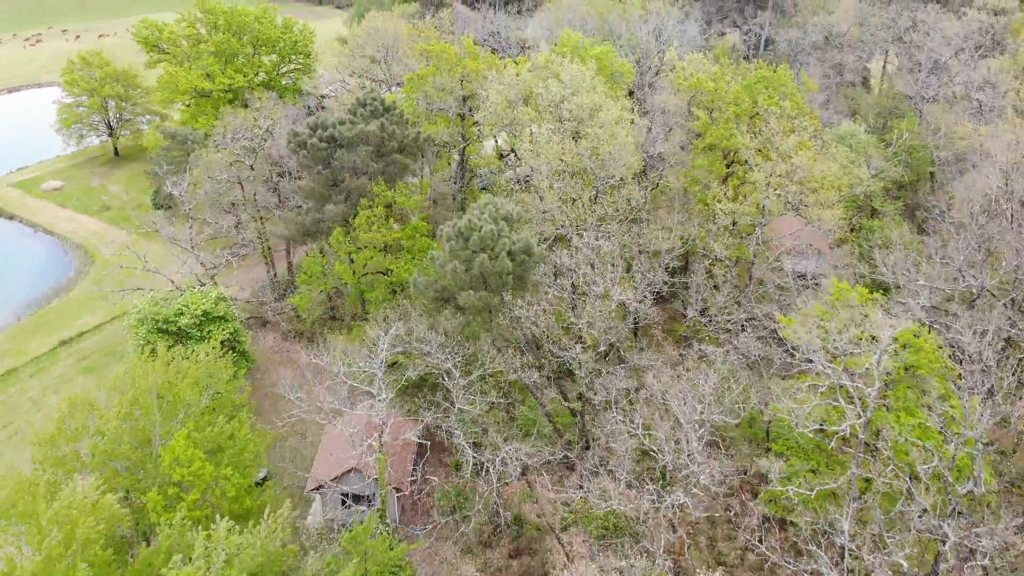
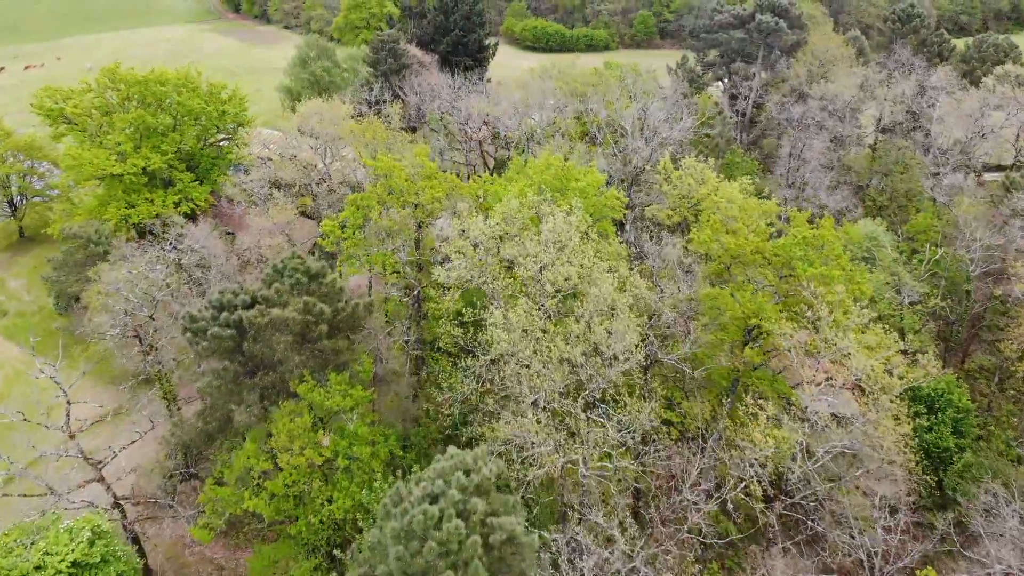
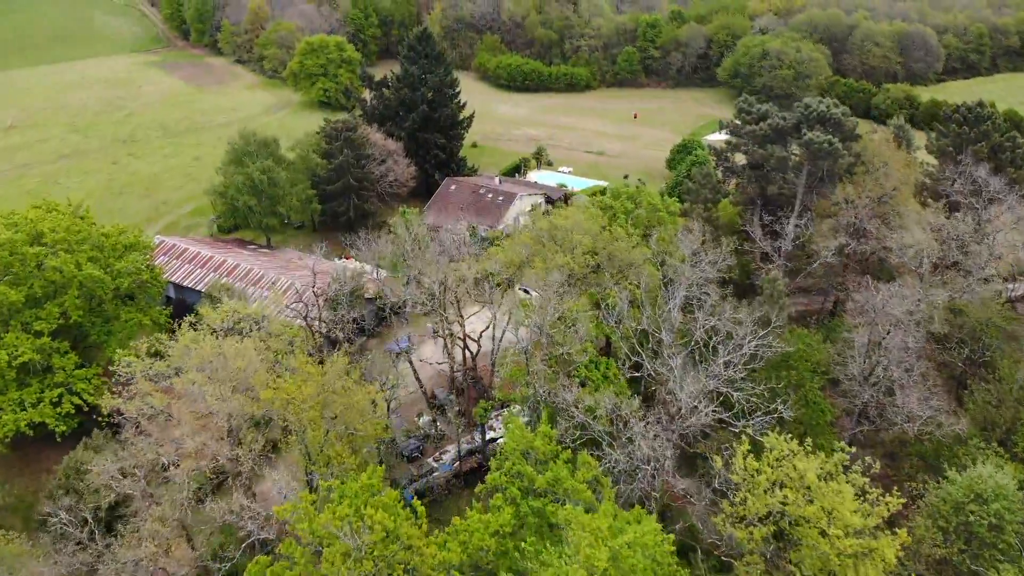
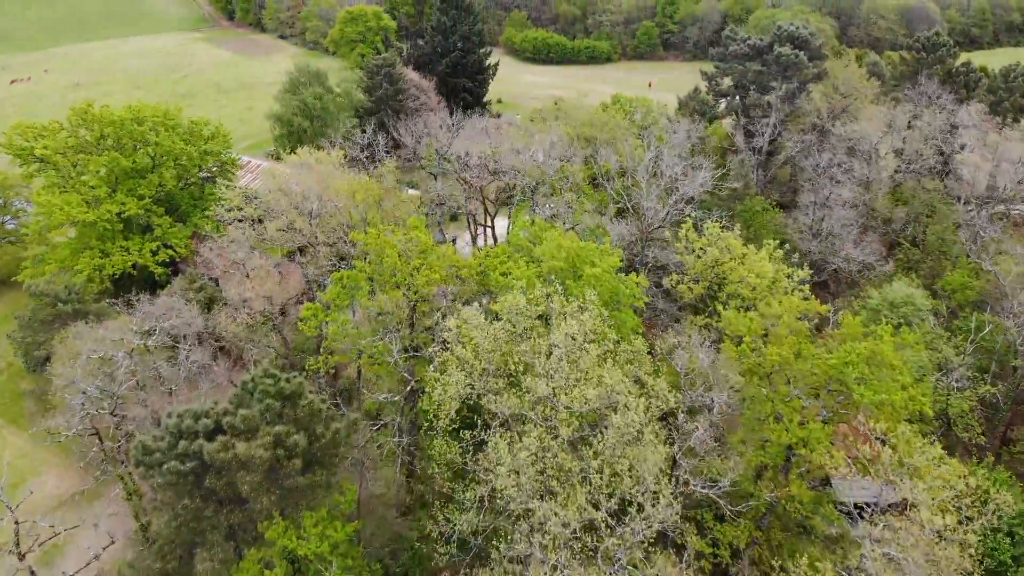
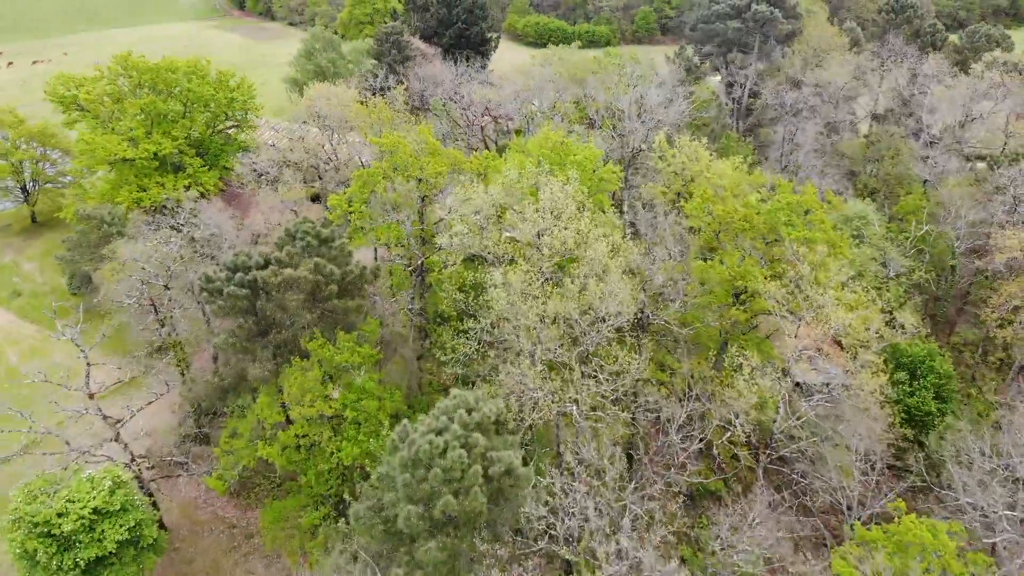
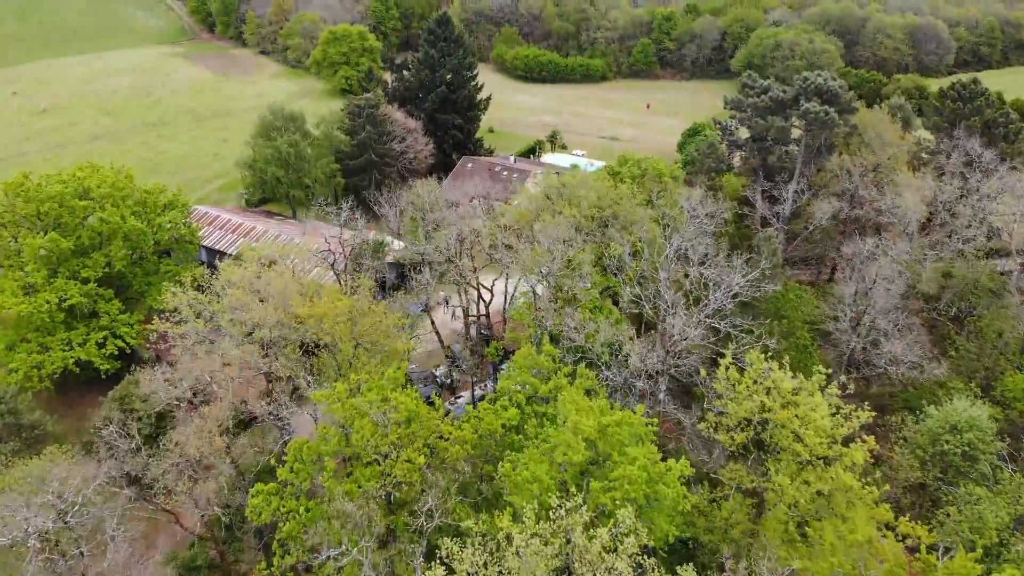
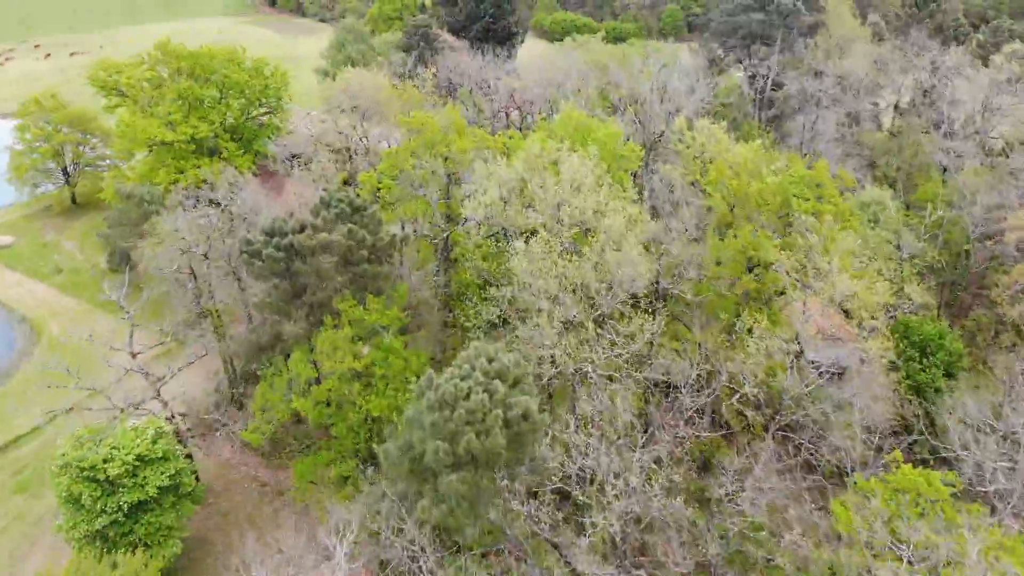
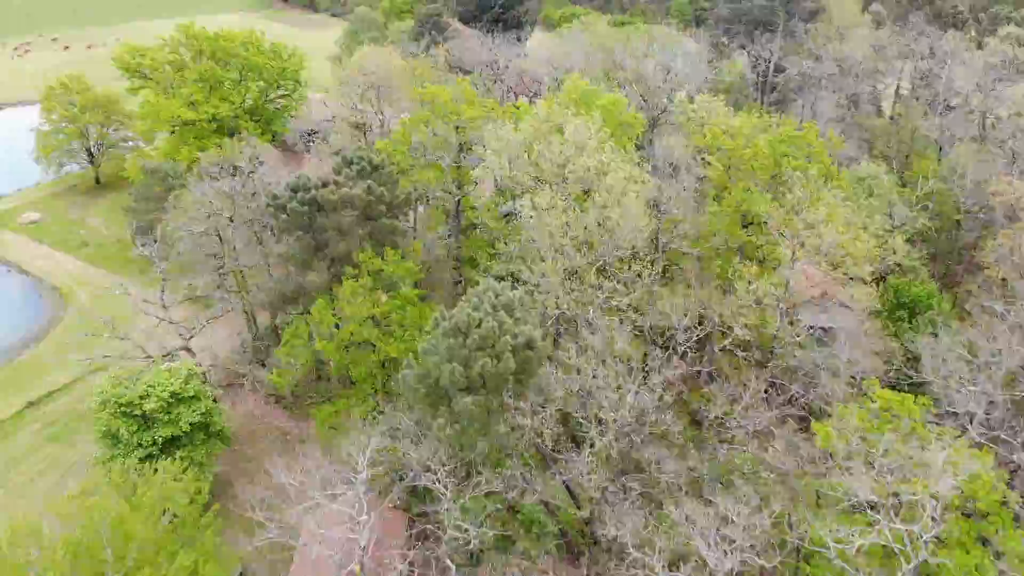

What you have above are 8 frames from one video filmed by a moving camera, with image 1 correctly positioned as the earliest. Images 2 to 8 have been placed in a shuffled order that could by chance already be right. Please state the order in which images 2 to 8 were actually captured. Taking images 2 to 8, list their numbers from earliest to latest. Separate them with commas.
8, 7, 5, 2, 4, 6, 3
